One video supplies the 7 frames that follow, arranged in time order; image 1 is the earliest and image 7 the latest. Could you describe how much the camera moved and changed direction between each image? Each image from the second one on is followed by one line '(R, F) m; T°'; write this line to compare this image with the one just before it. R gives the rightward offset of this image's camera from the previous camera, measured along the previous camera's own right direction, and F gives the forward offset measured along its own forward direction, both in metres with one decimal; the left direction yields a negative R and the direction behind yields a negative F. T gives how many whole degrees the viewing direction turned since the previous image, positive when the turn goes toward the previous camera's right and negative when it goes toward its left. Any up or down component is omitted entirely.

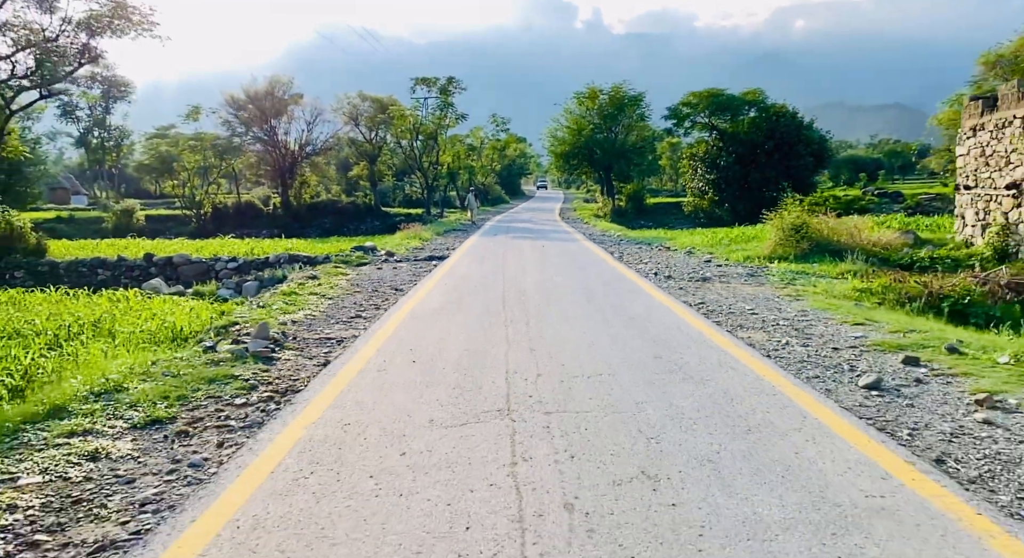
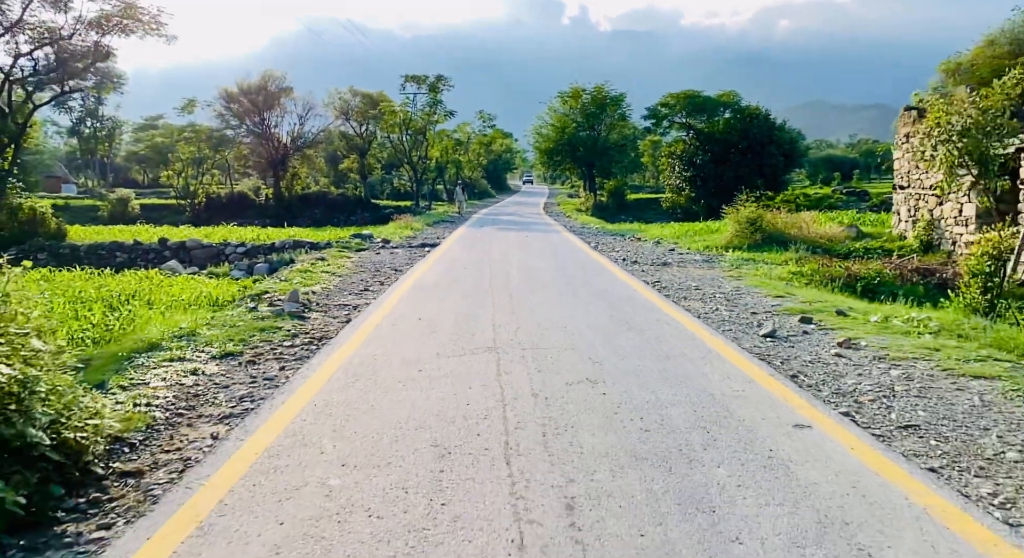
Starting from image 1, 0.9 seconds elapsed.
(0.0, -1.7) m; +1°
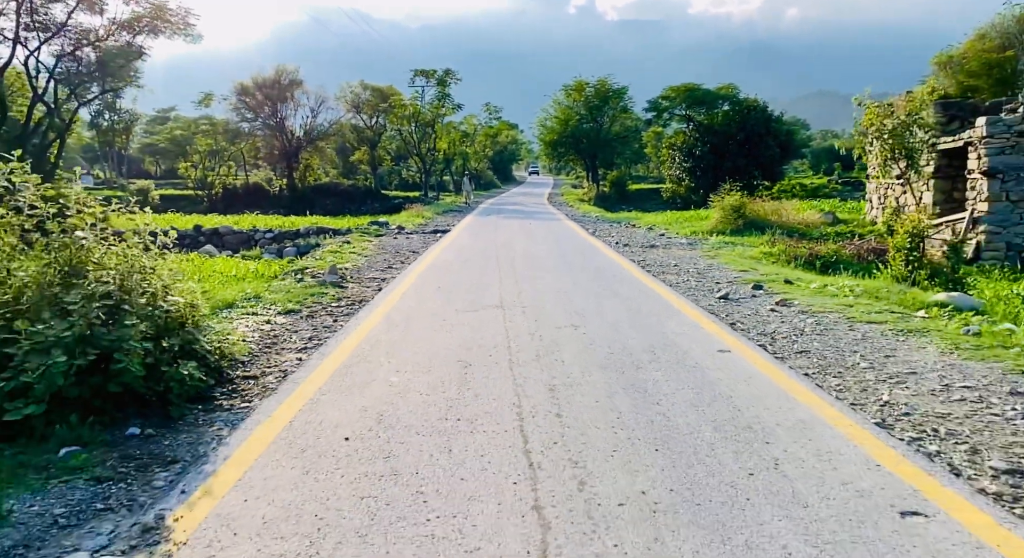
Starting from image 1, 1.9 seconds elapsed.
(0.0, -1.7) m; 0°
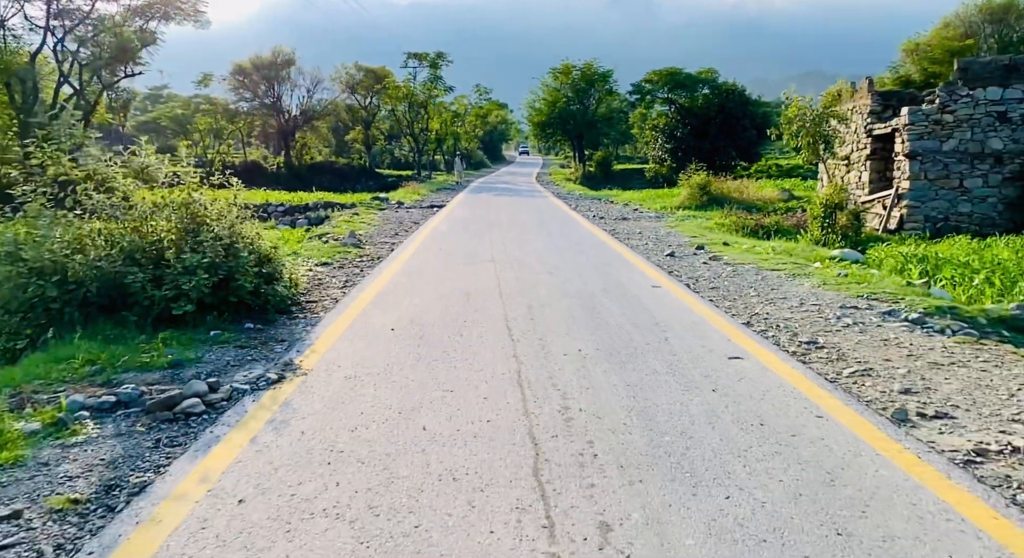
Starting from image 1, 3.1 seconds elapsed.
(0.0, -2.2) m; +1°
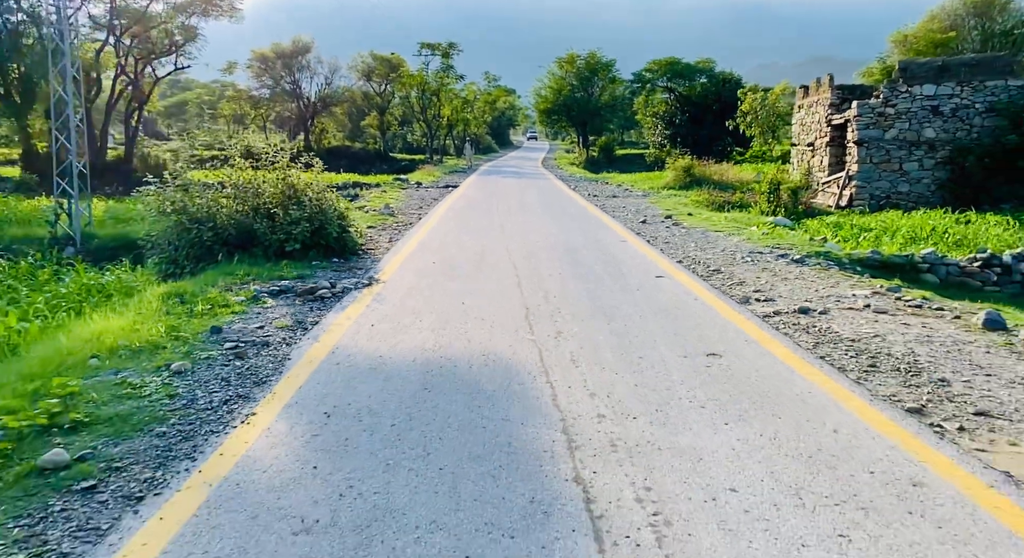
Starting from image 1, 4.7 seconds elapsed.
(0.0, -2.9) m; -1°
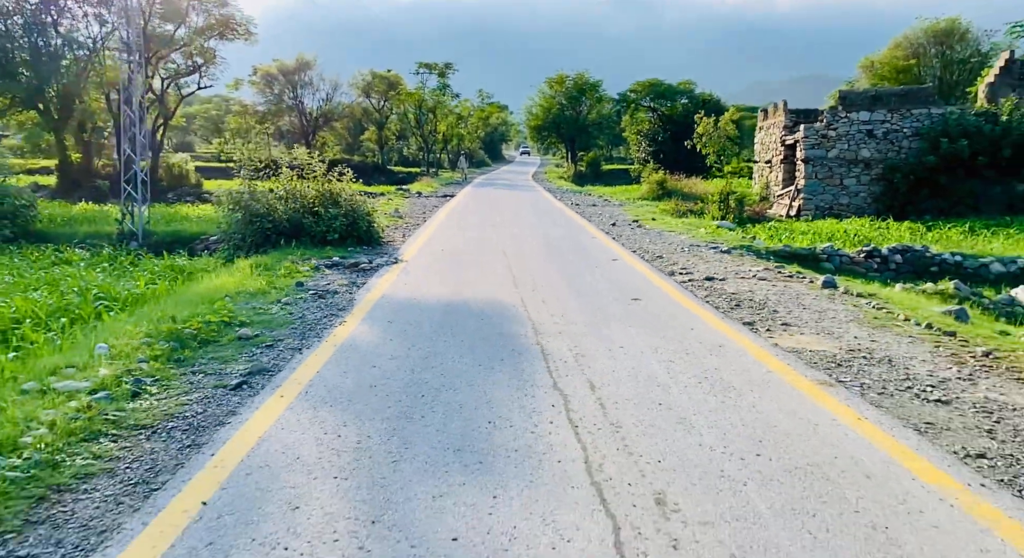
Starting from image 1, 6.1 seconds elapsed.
(0.0, -2.6) m; +1°
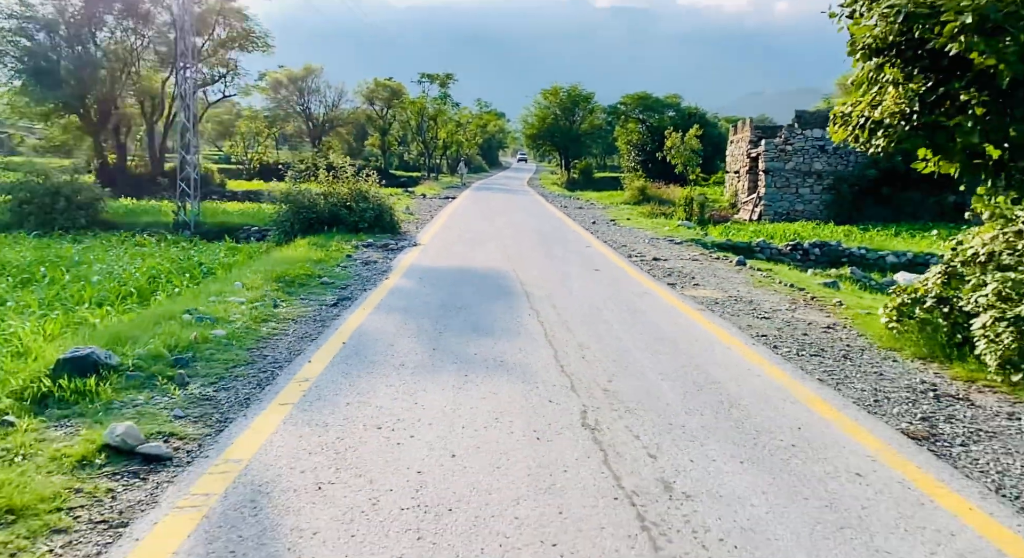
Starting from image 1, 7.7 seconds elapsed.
(0.0, -2.8) m; 0°
